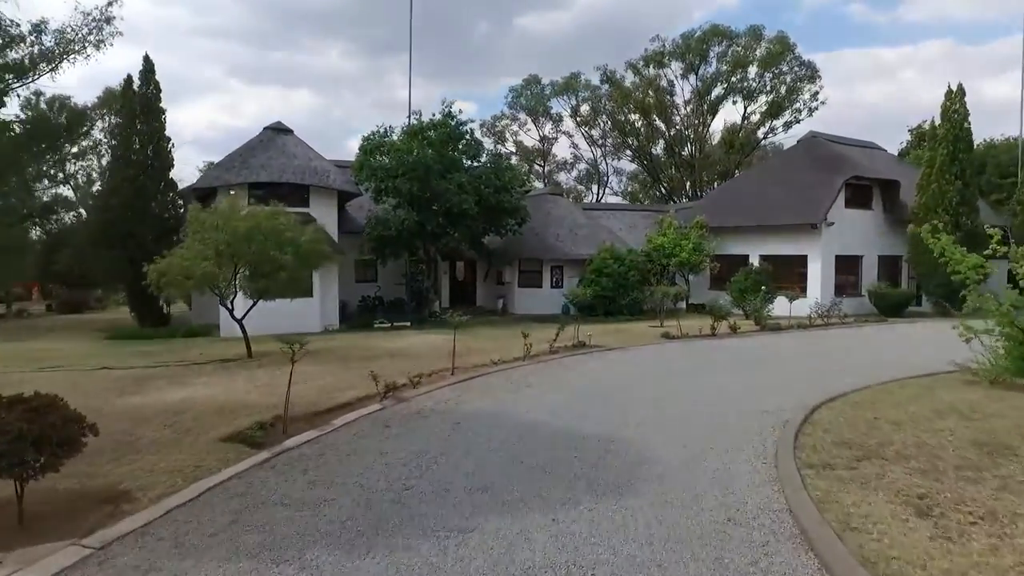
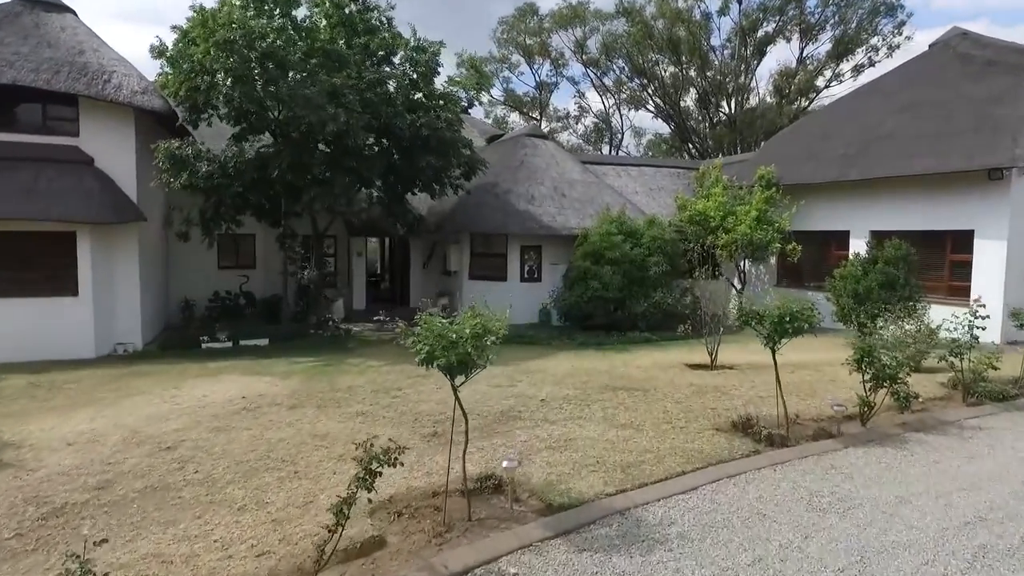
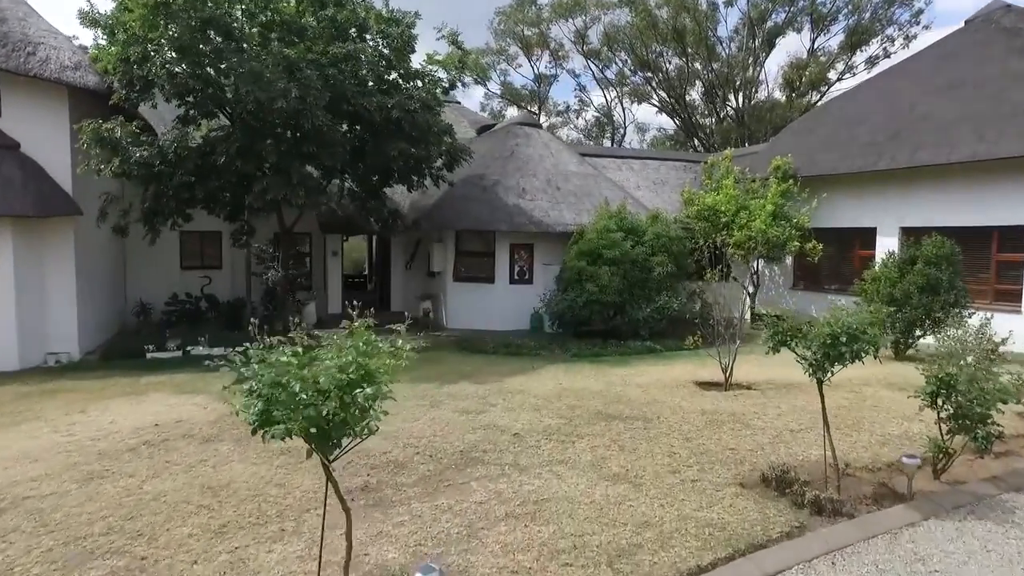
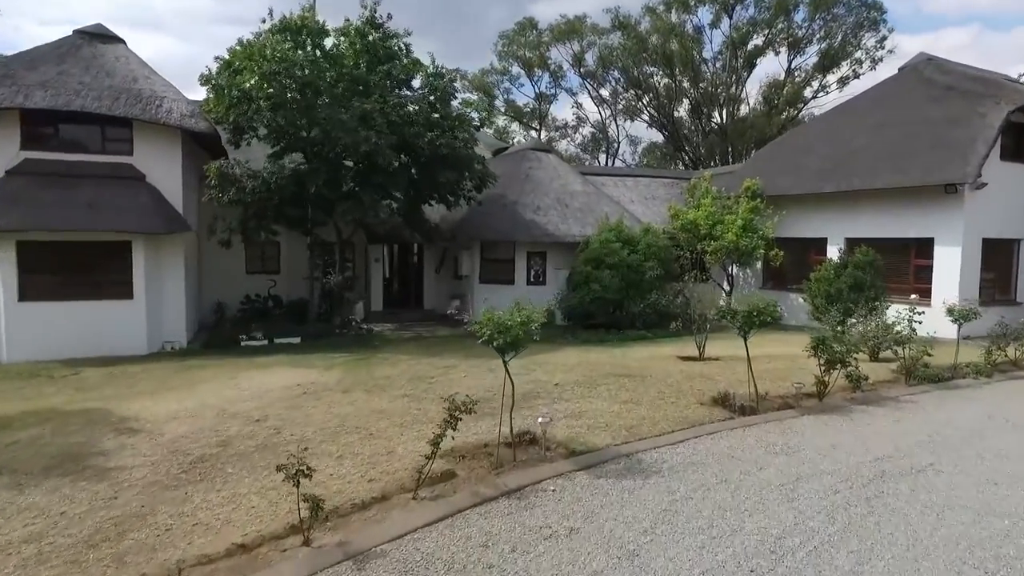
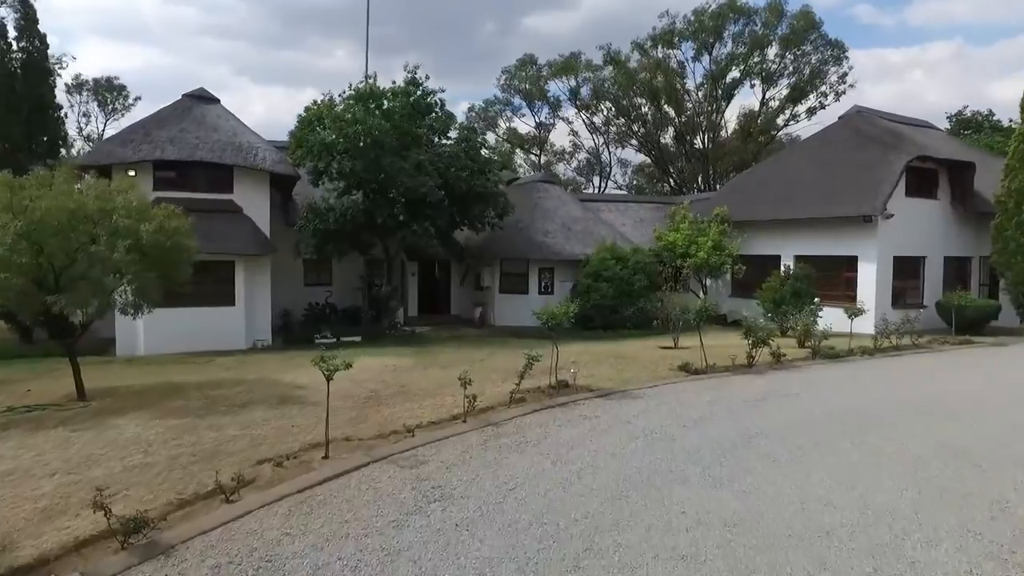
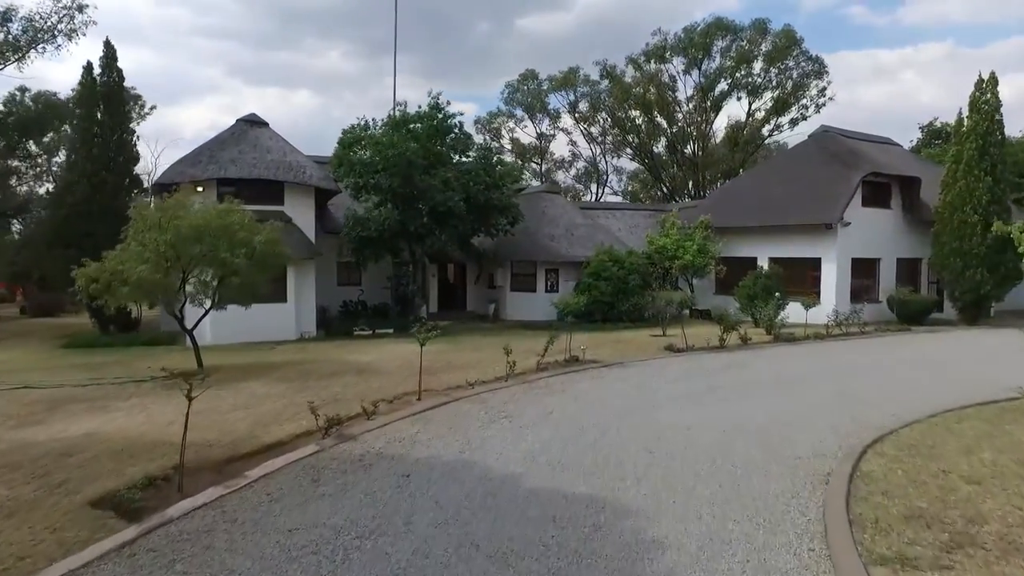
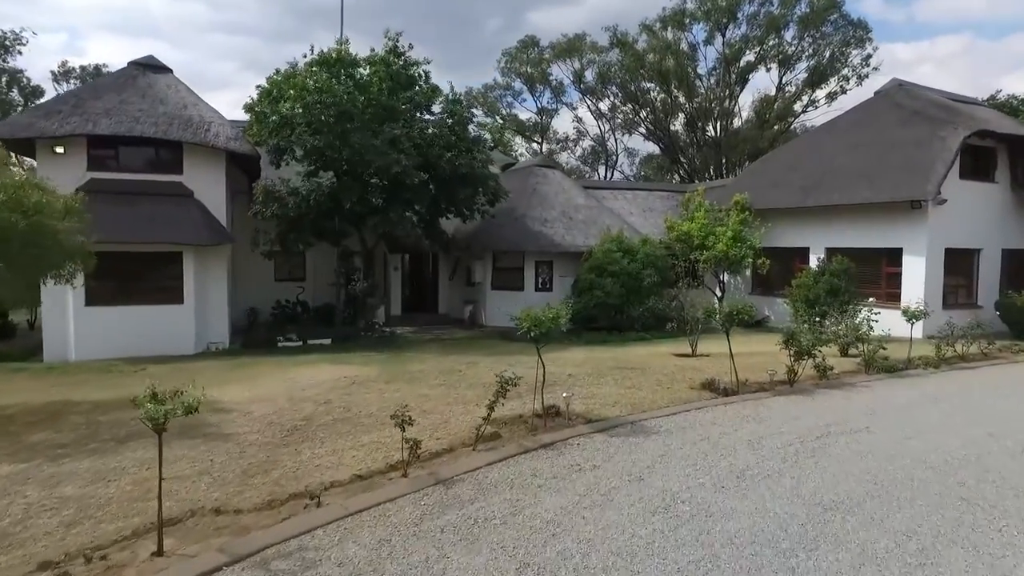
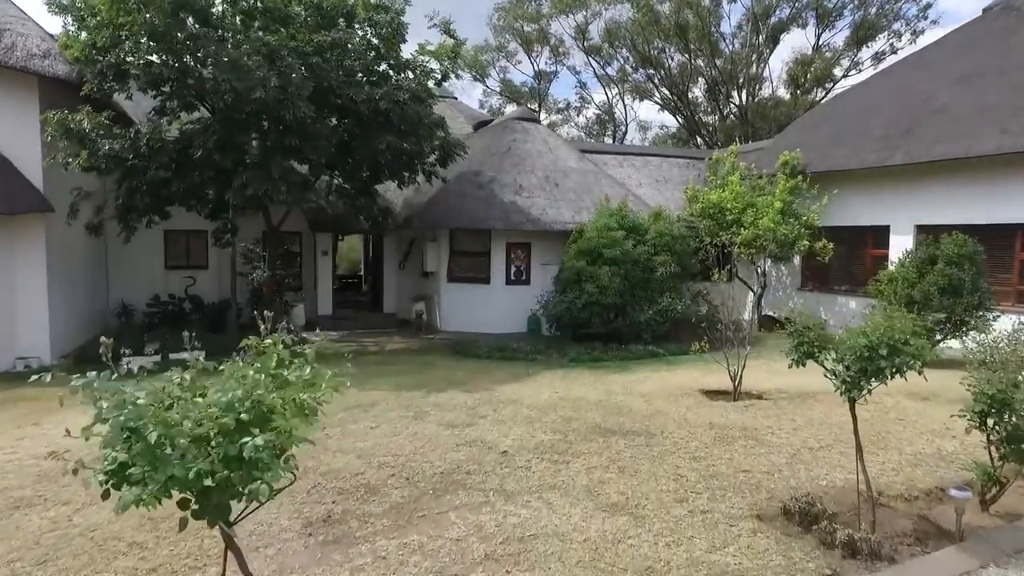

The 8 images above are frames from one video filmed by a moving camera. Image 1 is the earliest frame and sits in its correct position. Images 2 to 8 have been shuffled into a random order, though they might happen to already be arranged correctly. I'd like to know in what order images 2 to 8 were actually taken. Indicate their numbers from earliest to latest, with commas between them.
6, 5, 7, 4, 2, 3, 8
